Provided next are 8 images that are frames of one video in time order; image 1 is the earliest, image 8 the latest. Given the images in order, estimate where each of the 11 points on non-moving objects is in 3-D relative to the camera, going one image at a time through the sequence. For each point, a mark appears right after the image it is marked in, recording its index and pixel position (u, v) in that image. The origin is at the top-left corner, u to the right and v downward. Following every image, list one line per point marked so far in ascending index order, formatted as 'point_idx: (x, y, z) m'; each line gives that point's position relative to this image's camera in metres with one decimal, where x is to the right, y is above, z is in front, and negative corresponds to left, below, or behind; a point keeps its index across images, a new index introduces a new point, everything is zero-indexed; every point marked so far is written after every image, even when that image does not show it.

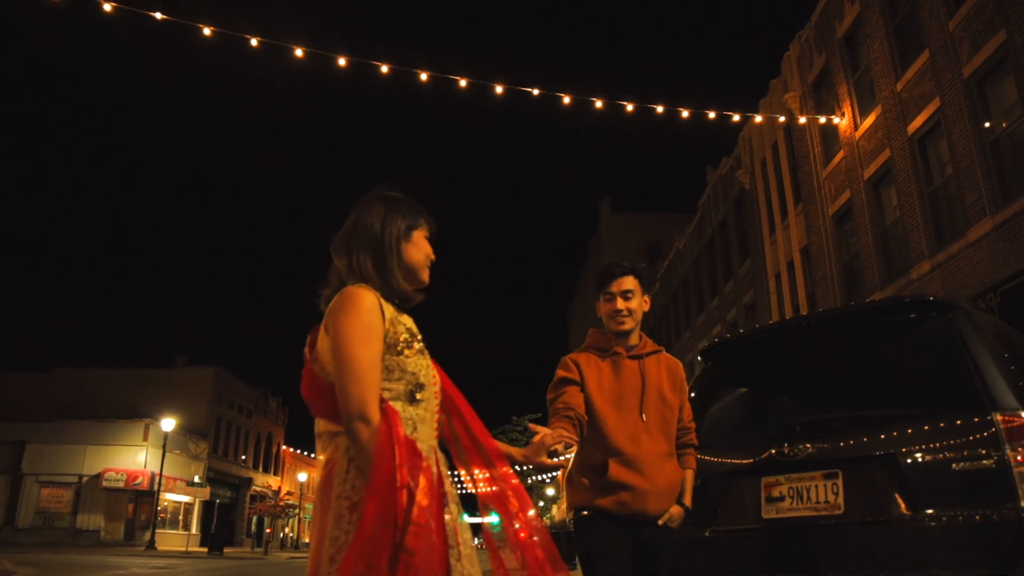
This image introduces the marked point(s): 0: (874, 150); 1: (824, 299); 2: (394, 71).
0: (+6.4, +2.4, +14.8) m
1: (+6.2, -0.2, +17.0) m
2: (-1.7, +3.0, +11.8) m
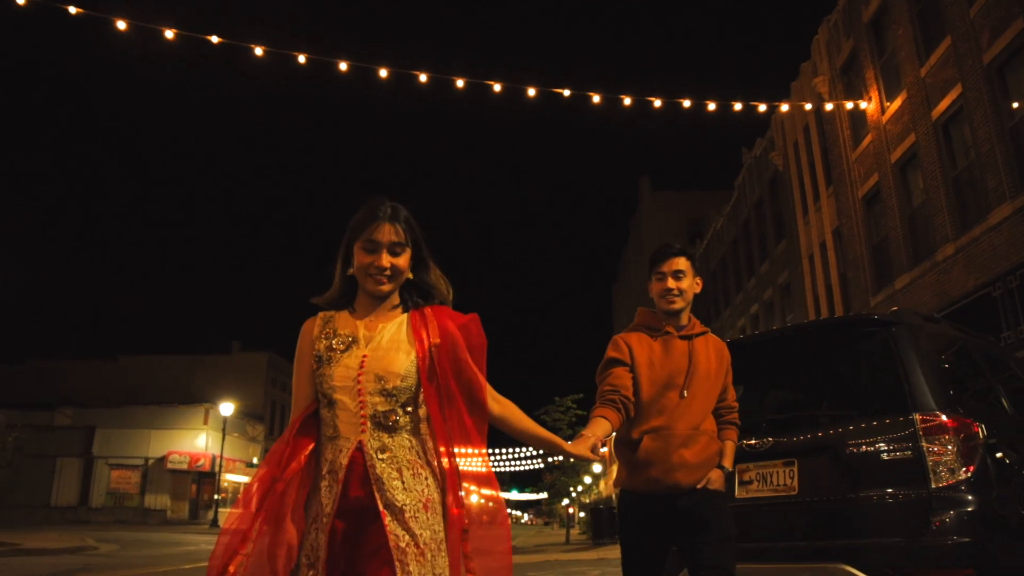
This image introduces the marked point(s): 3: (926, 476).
0: (+7.0, +2.8, +15.2) m
1: (+7.0, +0.2, +17.4) m
2: (-1.2, +3.1, +12.5) m
3: (+1.6, -0.8, +3.4) m
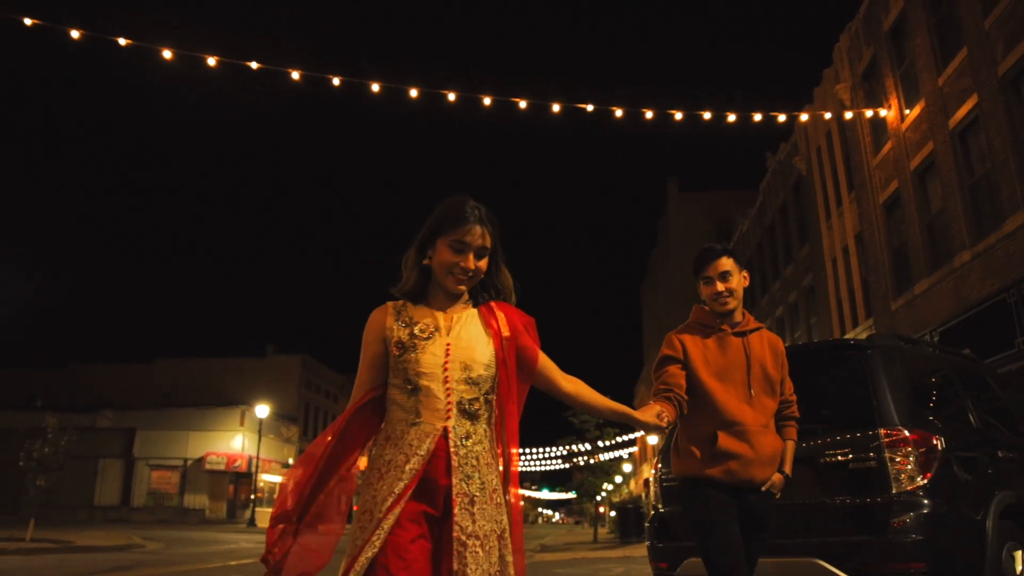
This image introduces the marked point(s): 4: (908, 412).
0: (+7.4, +2.7, +15.5) m
1: (+7.6, +0.1, +17.7) m
2: (-0.8, +2.9, +13.1) m
3: (+1.7, -0.9, +3.9) m
4: (+1.9, -0.6, +4.1) m
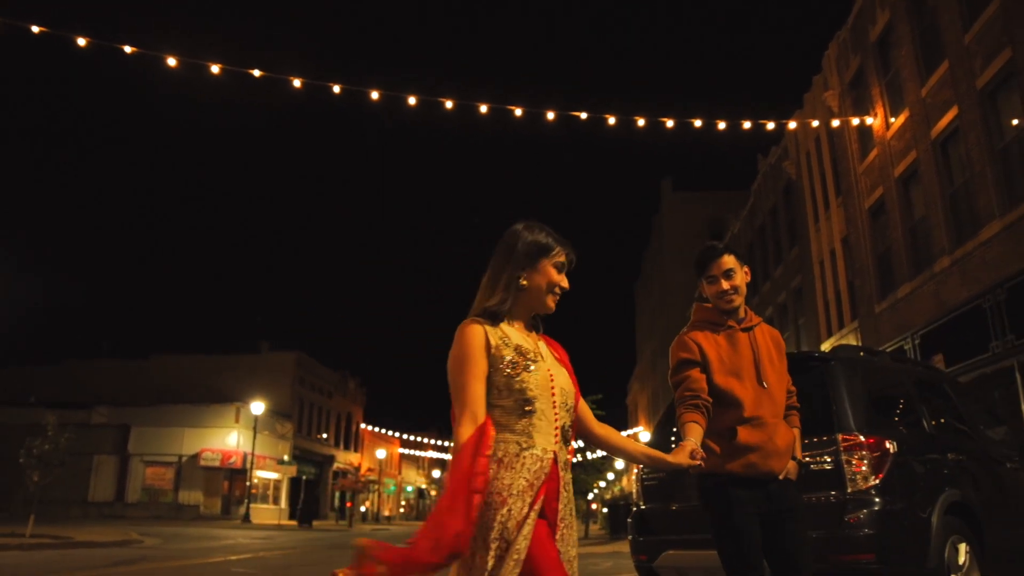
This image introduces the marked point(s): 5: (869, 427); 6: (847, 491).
0: (+7.4, +2.6, +15.9) m
1: (+7.5, 0.0, +18.1) m
2: (-0.9, +2.9, +13.5) m
3: (+1.7, -1.0, +4.3) m
4: (+1.9, -0.7, +4.5) m
5: (+1.9, -0.7, +4.4) m
6: (+1.7, -1.0, +4.3) m
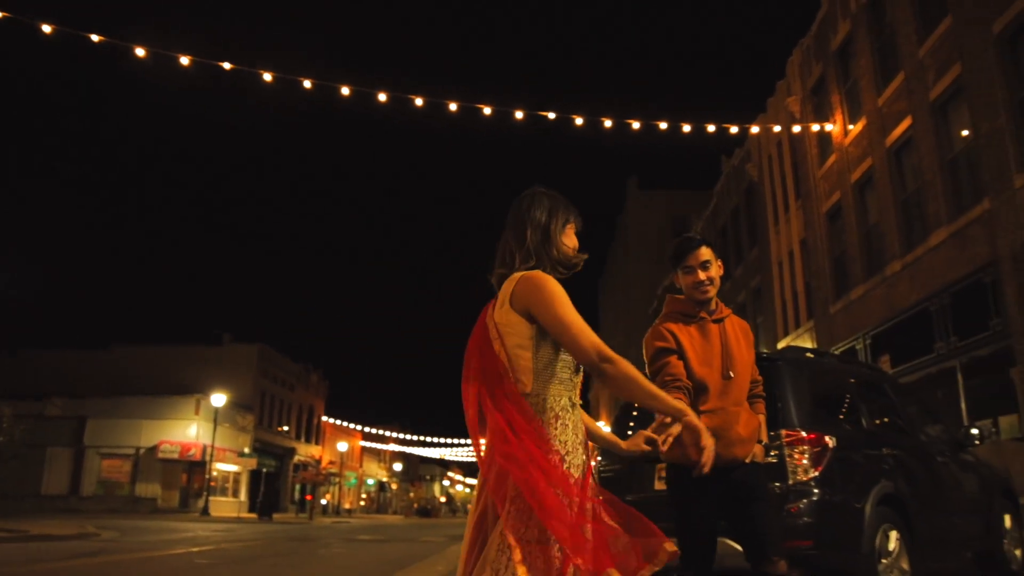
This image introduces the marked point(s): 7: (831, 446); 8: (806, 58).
0: (+6.7, +2.6, +16.4) m
1: (+6.7, 0.0, +18.7) m
2: (-1.4, +3.0, +13.6) m
3: (+1.5, -1.0, +4.6) m
4: (+1.7, -0.7, +4.8) m
5: (+1.7, -0.8, +4.8) m
6: (+1.5, -1.1, +4.6) m
7: (+1.8, -0.9, +4.7) m
8: (+6.7, +5.3, +19.4) m
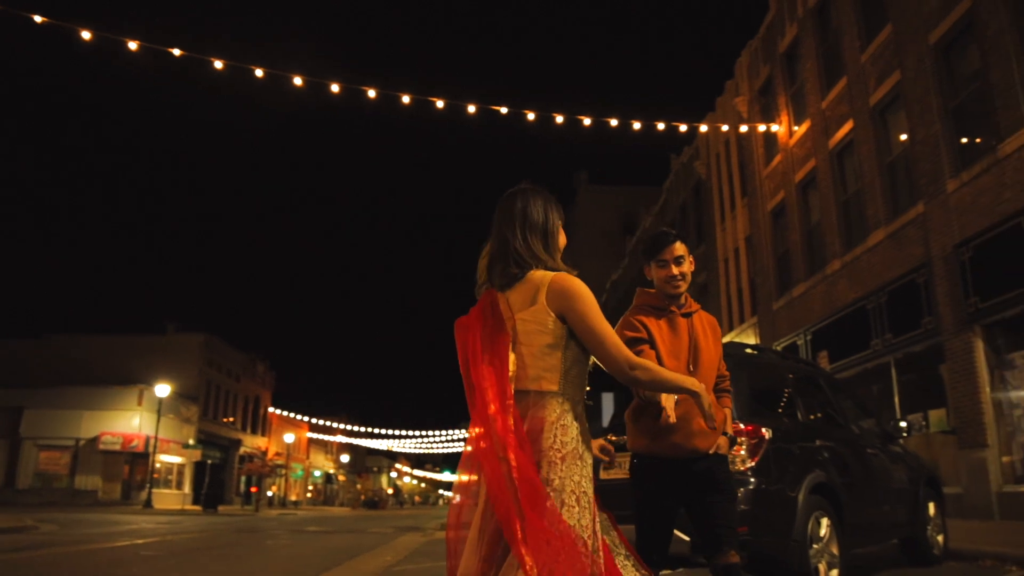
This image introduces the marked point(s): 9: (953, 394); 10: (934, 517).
0: (+5.8, +2.6, +16.9) m
1: (+5.6, +0.1, +19.1) m
2: (-2.1, +3.1, +13.6) m
3: (+1.2, -1.0, +4.8) m
4: (+1.4, -0.7, +5.0) m
5: (+1.4, -0.7, +5.0) m
6: (+1.2, -1.0, +4.8) m
7: (+1.5, -0.9, +5.0) m
8: (+5.6, +5.4, +19.8) m
9: (+6.2, -1.5, +11.9) m
10: (+3.7, -2.0, +7.5) m
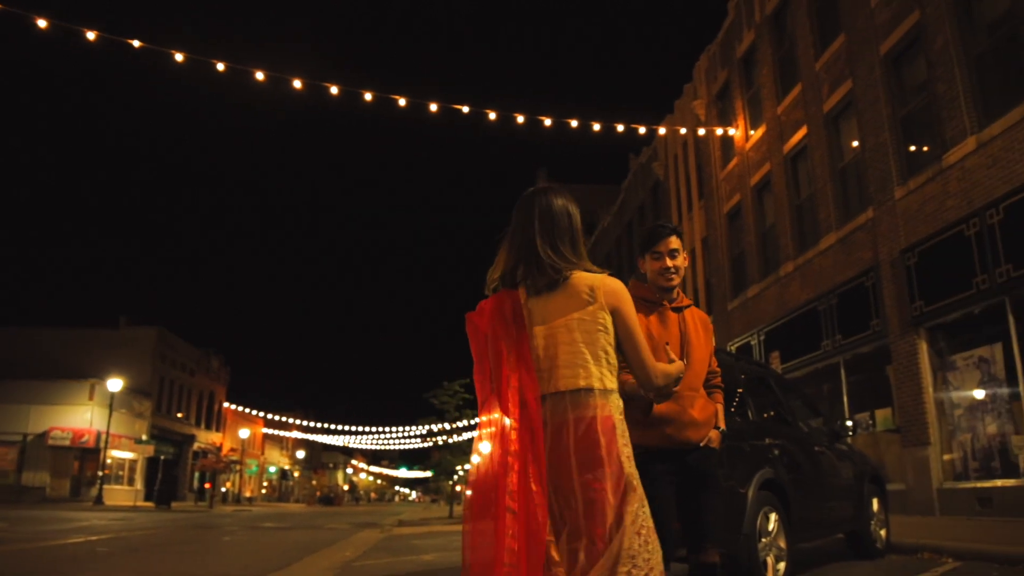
0: (+5.0, +2.6, +17.3) m
1: (+4.7, +0.1, +19.5) m
2: (-2.7, +3.1, +13.6) m
3: (+1.0, -1.0, +5.0) m
4: (+1.2, -0.7, +5.2) m
5: (+1.2, -0.8, +5.2) m
6: (+1.0, -1.1, +5.0) m
7: (+1.3, -0.9, +5.2) m
8: (+4.8, +5.4, +20.2) m
9: (+5.6, -1.5, +12.4) m
10: (+3.4, -2.1, +7.8) m
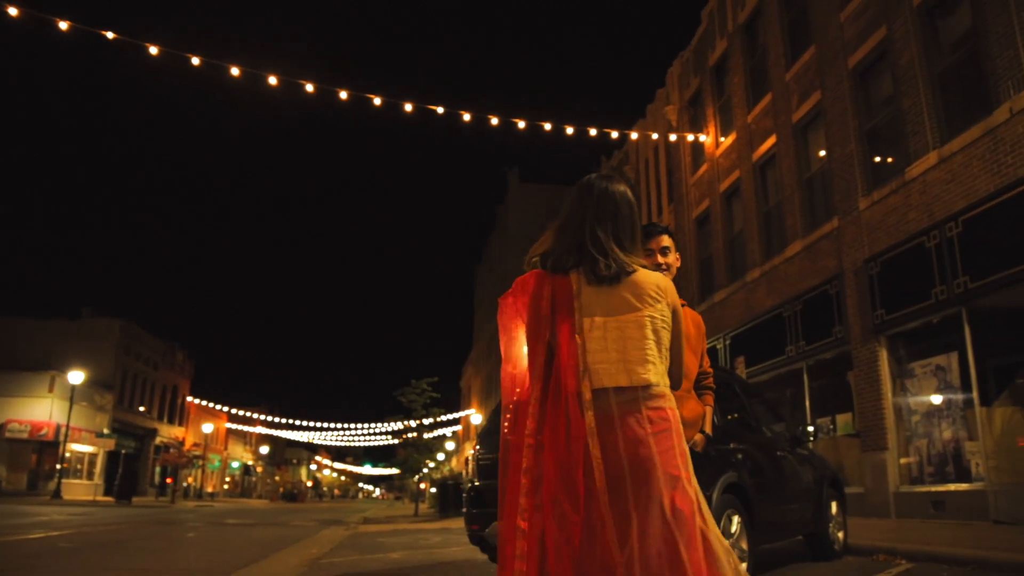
0: (+4.5, +2.5, +17.6) m
1: (+4.0, 0.0, +19.8) m
2: (-3.1, +3.2, +13.6) m
3: (+0.8, -1.1, +5.2) m
4: (+1.0, -0.8, +5.4) m
5: (+1.0, -0.8, +5.3) m
6: (+0.9, -1.1, +5.1) m
7: (+1.1, -1.0, +5.3) m
8: (+4.1, +5.3, +20.5) m
9: (+5.2, -1.7, +12.7) m
10: (+3.1, -2.2, +8.0) m
